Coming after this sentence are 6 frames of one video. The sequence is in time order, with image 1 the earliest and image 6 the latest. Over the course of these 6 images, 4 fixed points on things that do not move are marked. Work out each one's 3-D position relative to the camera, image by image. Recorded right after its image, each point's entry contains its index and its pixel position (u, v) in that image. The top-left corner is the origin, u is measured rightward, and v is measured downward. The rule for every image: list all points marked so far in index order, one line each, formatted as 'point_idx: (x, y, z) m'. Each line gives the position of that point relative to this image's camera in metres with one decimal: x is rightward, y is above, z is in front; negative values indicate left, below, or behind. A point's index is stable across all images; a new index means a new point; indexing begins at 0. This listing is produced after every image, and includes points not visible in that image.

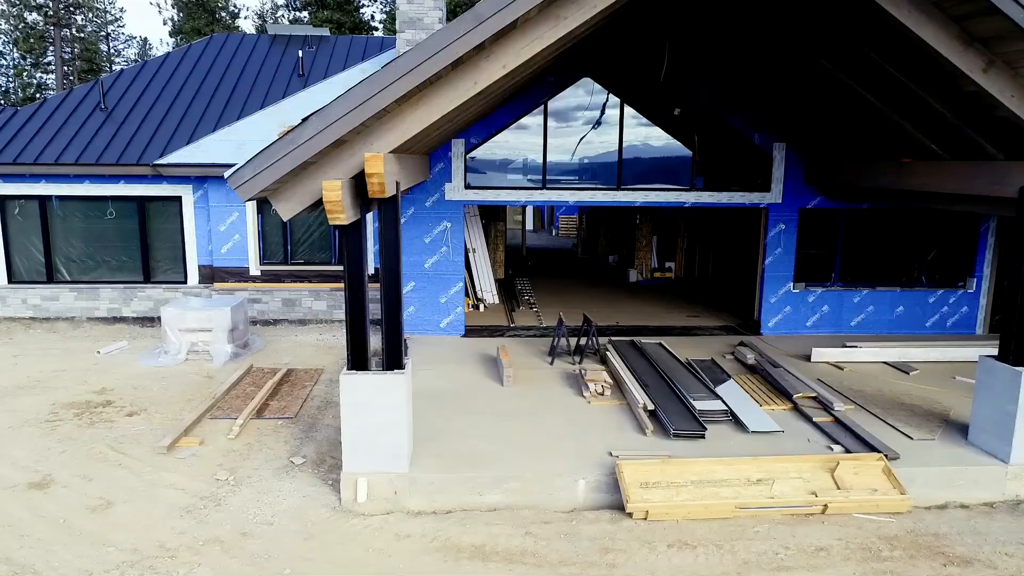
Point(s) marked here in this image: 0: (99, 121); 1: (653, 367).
0: (-6.8, +2.7, +11.7) m
1: (+1.7, -0.9, +8.3) m
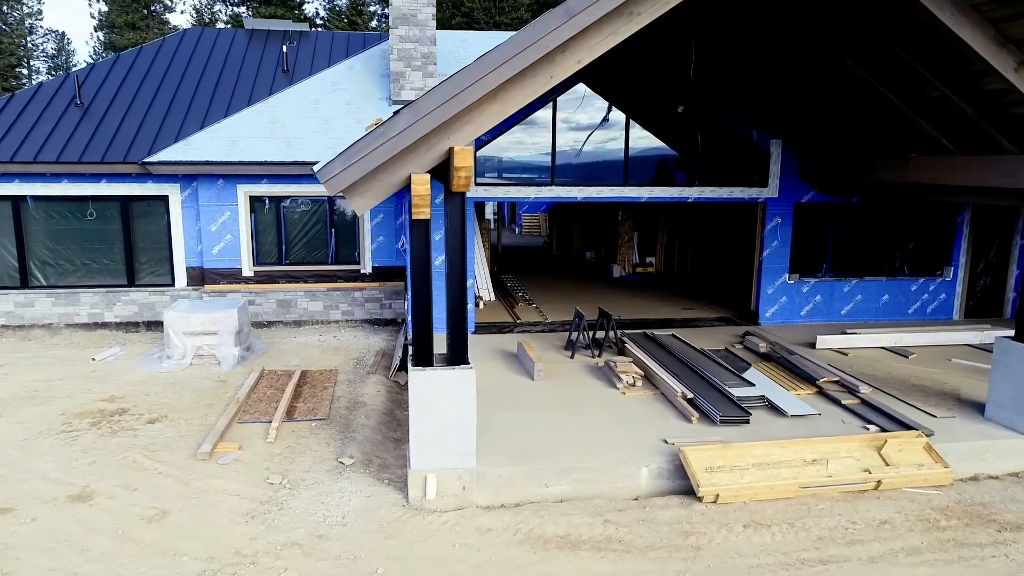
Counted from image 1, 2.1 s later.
0: (-6.8, +2.7, +11.2) m
1: (+2.0, -0.8, +8.5) m
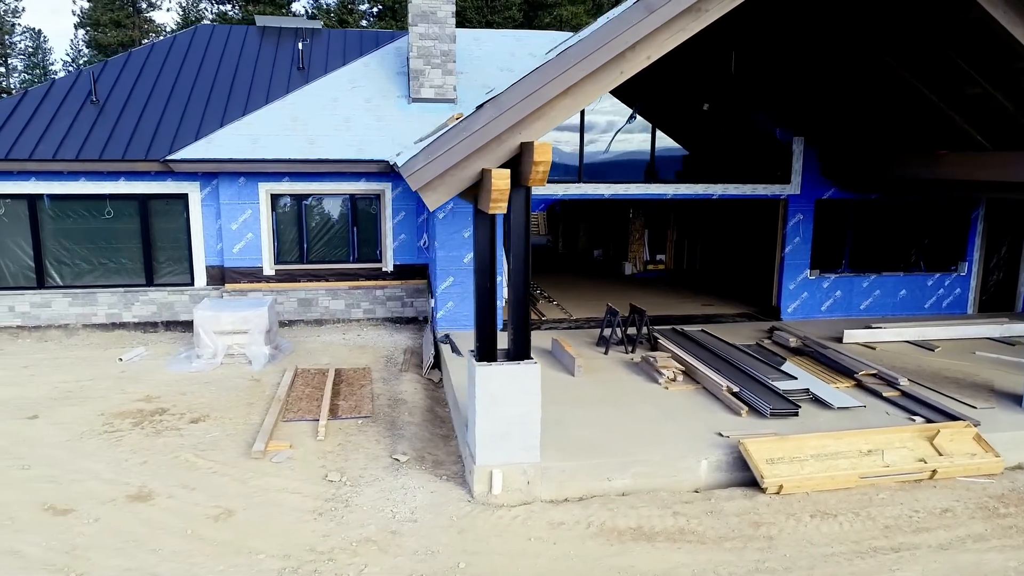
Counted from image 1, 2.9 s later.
0: (-6.4, +2.7, +11.0) m
1: (+2.4, -0.8, +8.6) m
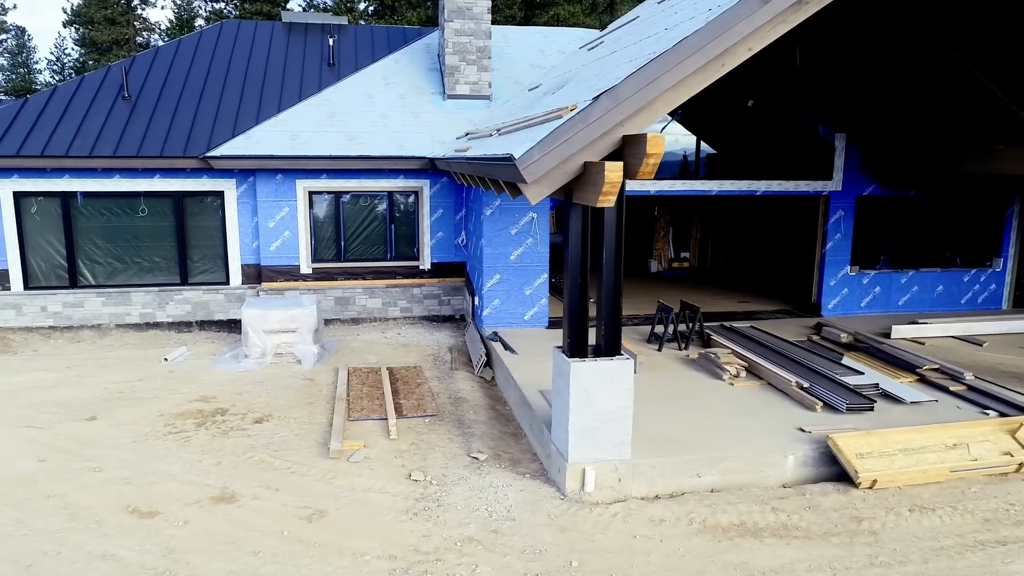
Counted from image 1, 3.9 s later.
0: (-5.8, +2.7, +10.8) m
1: (+3.1, -0.7, +8.5) m
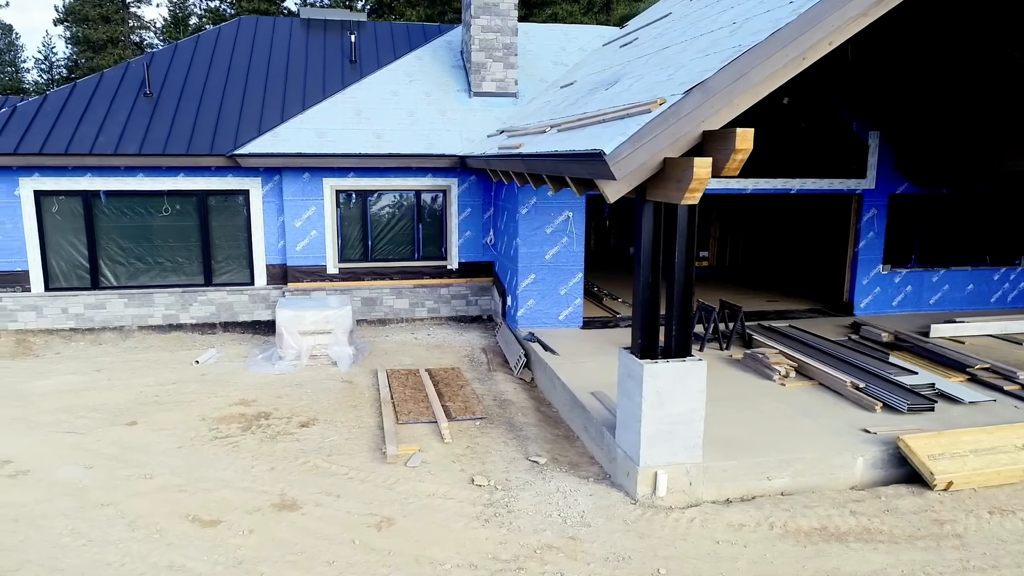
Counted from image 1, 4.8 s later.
0: (-5.4, +2.7, +10.6) m
1: (+3.6, -0.7, +8.4) m
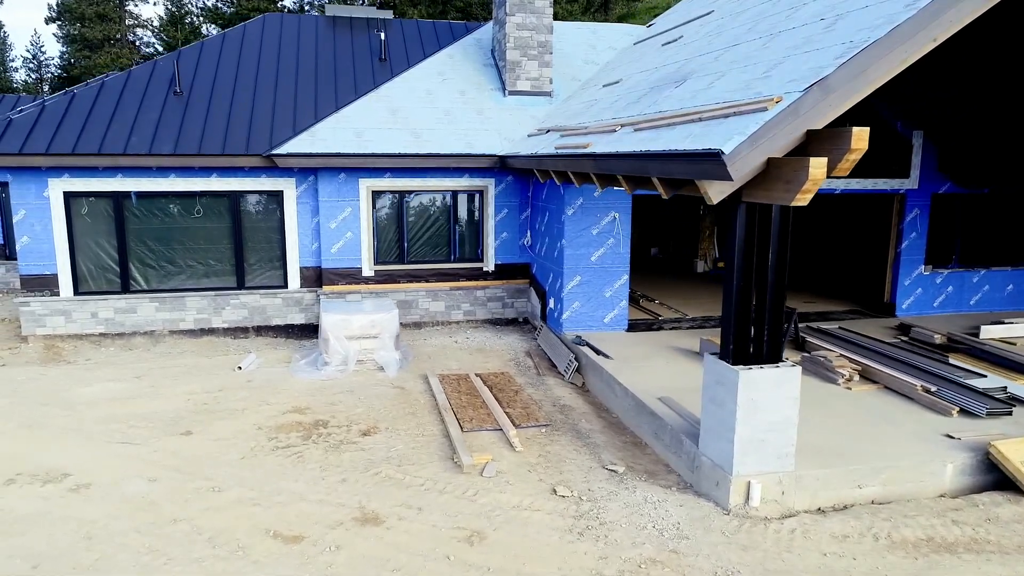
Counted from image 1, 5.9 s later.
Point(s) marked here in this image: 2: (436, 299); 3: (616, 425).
0: (-4.8, +2.6, +10.3) m
1: (+4.2, -0.7, +8.3) m
2: (-1.1, -0.2, +10.8) m
3: (+1.1, -1.4, +7.3) m
